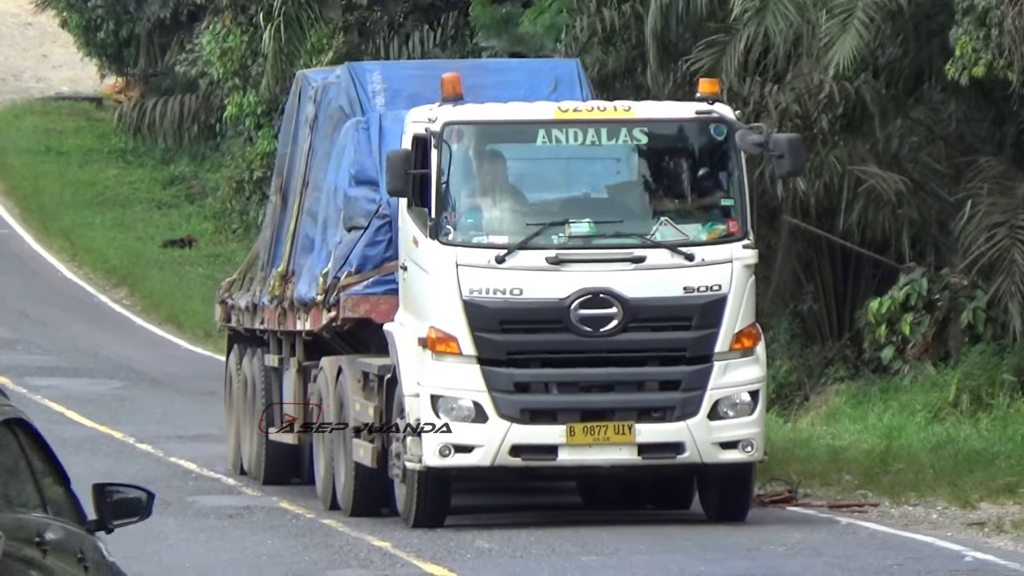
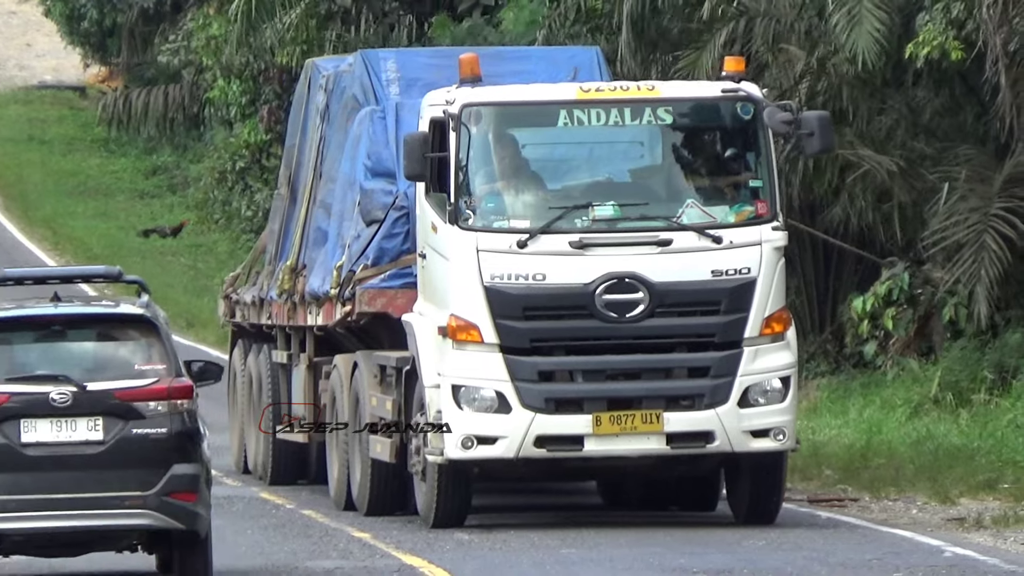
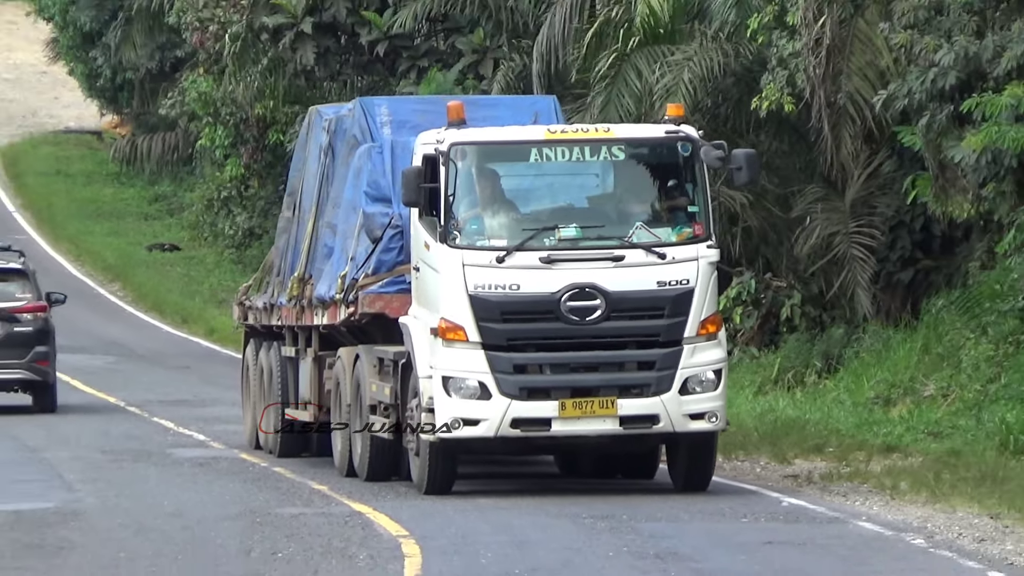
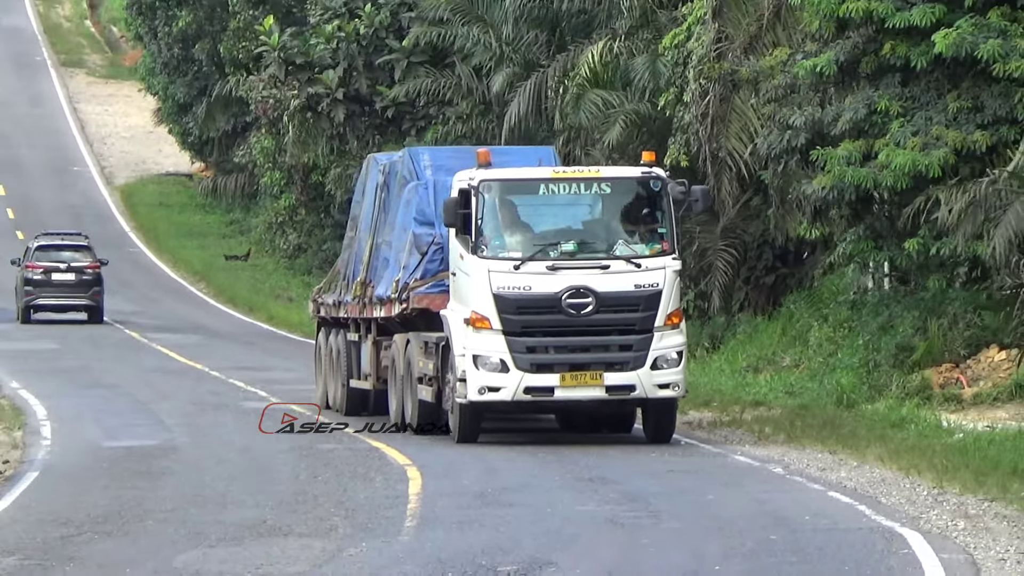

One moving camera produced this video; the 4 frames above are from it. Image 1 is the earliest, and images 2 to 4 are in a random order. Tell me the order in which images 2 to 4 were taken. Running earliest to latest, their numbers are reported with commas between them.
2, 3, 4
